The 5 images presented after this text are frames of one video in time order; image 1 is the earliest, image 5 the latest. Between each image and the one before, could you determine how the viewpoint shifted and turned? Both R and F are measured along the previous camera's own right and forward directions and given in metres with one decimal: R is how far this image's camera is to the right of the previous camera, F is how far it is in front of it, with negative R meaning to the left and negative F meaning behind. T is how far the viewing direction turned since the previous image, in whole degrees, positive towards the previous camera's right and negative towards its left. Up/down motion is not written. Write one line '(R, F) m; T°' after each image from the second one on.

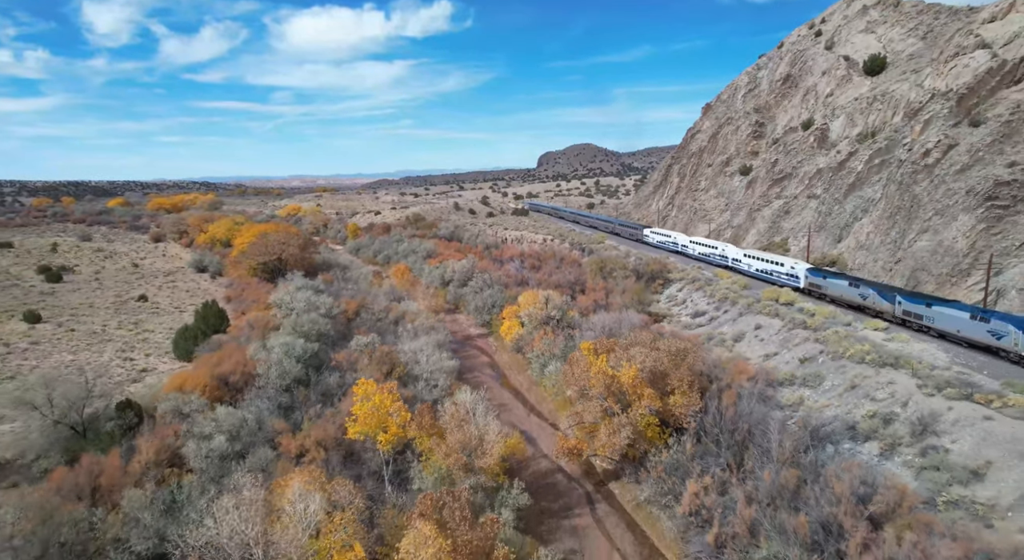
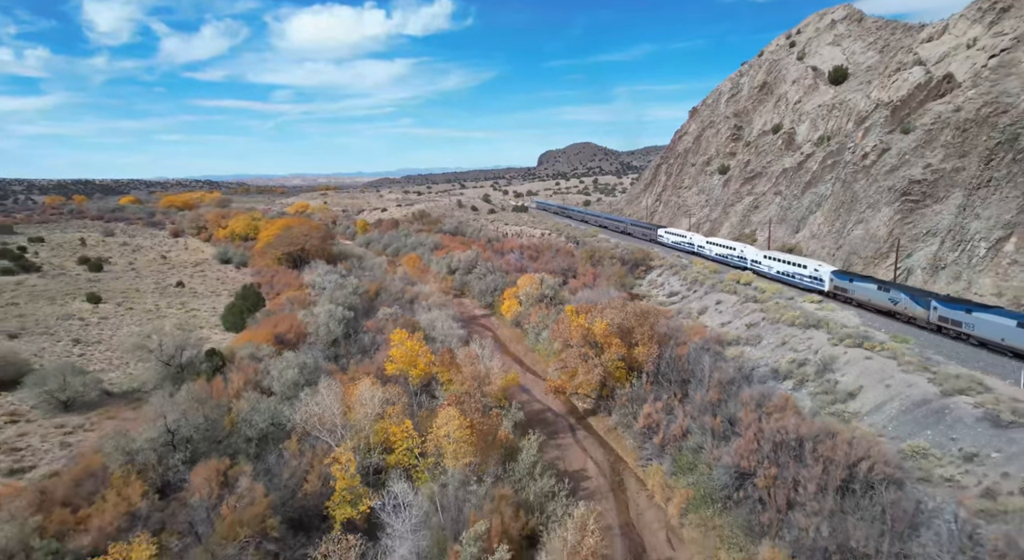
(+0.1, -5.7) m; 0°
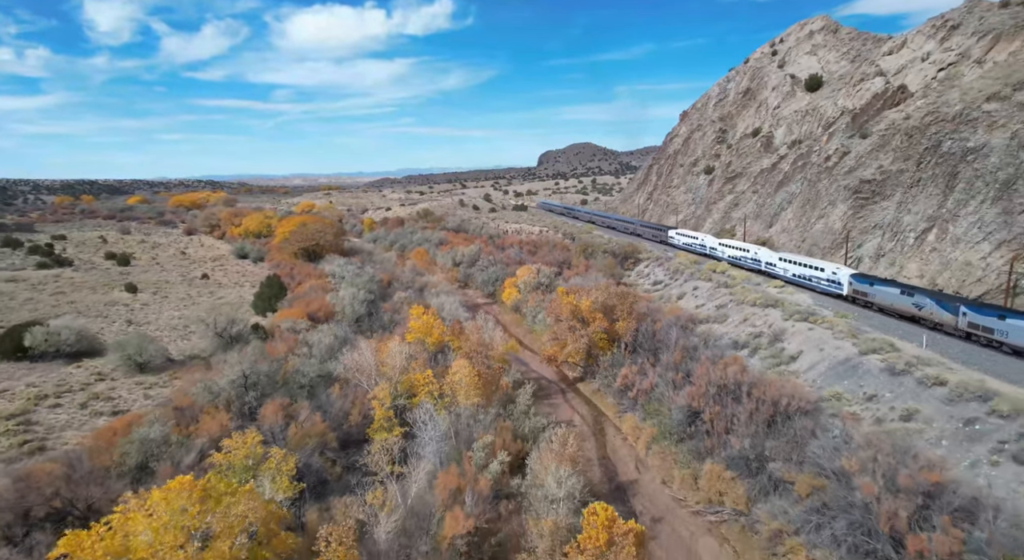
(+0.1, -4.5) m; 0°
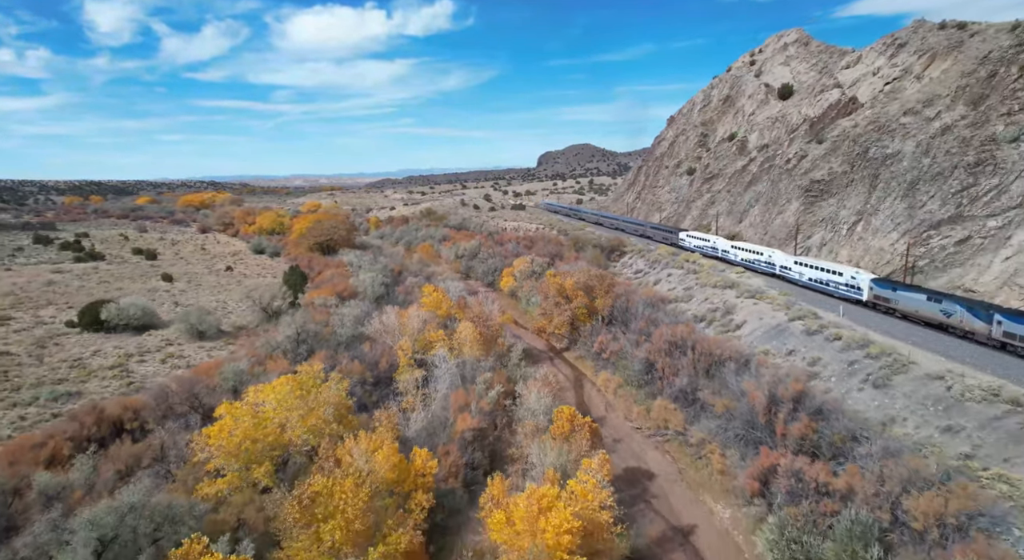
(+0.3, -5.6) m; 0°
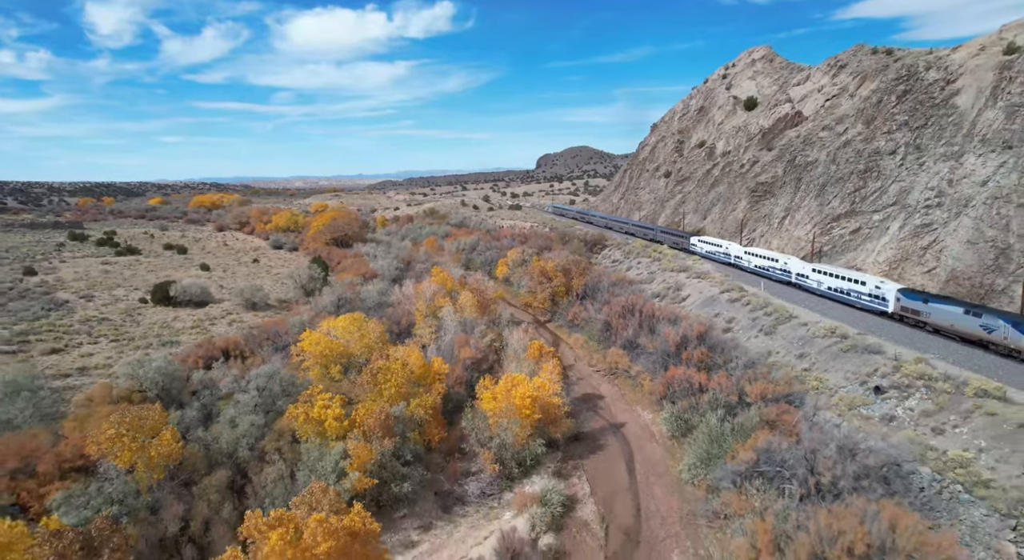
(+0.6, -7.8) m; 0°
